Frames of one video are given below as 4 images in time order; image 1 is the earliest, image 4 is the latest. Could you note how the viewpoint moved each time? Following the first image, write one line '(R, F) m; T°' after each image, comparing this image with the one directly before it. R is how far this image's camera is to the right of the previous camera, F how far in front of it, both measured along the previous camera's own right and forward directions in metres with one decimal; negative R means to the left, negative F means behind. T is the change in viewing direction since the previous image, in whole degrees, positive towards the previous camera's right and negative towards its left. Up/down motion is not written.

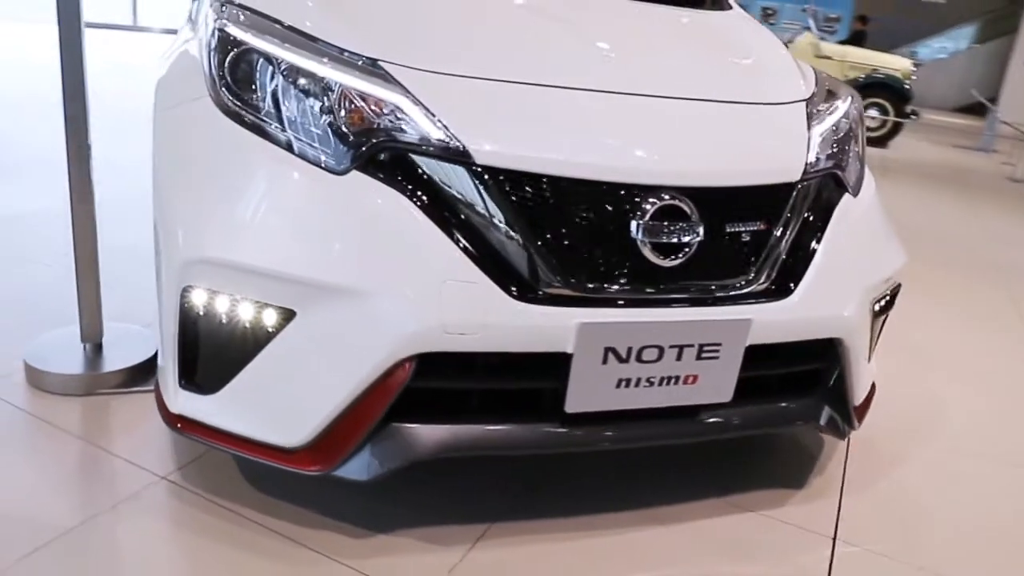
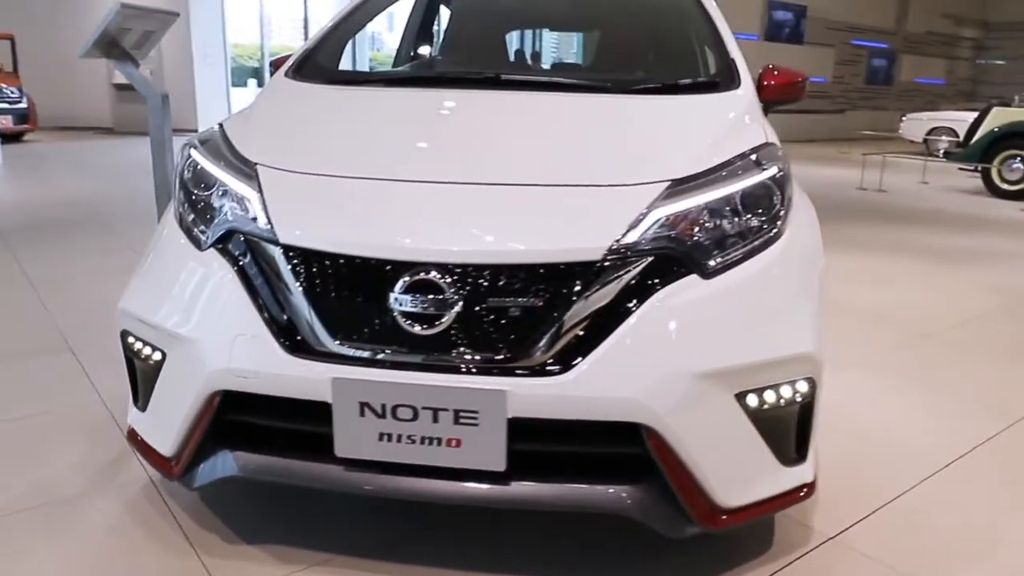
(+0.9, +0.1) m; -27°
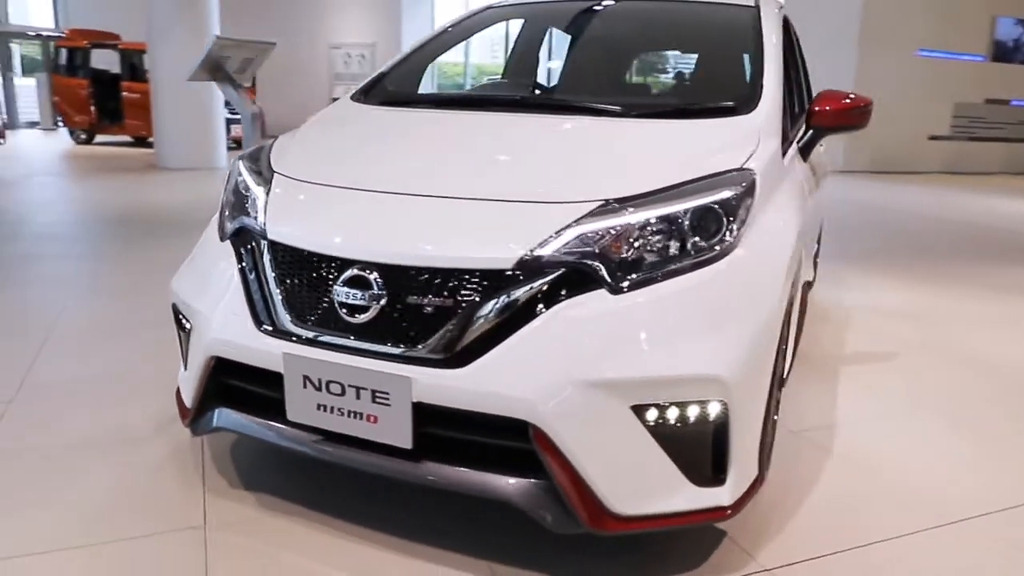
(+0.5, -0.1) m; -15°
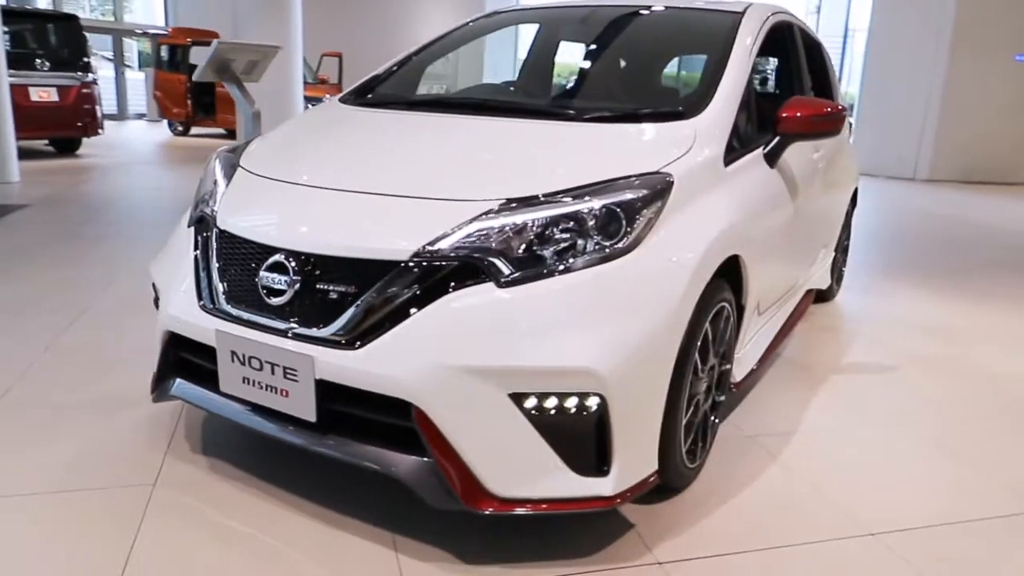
(+0.4, -0.1) m; -7°
